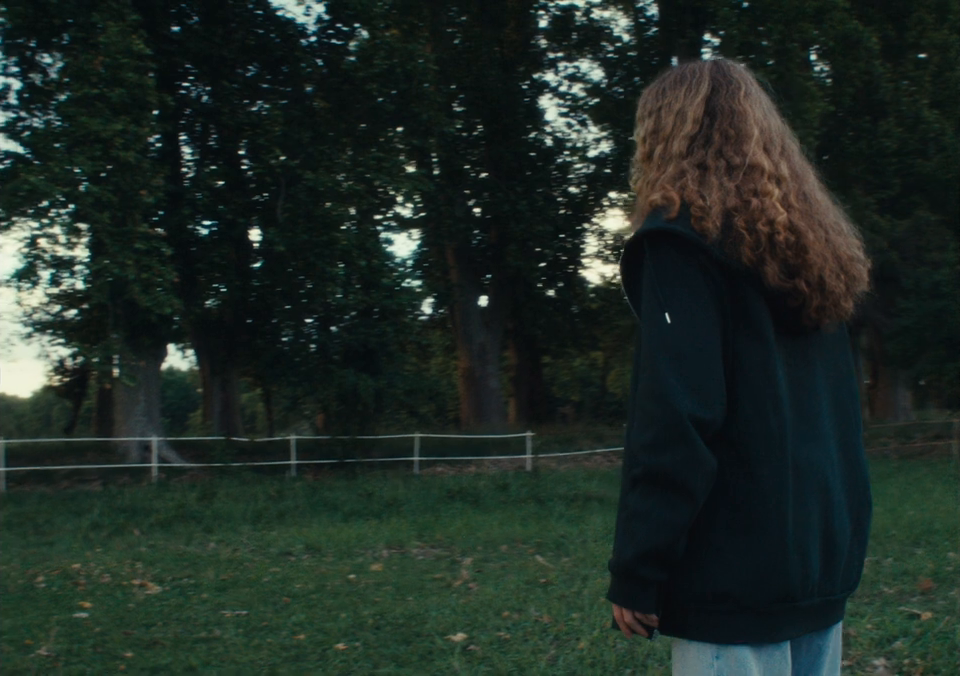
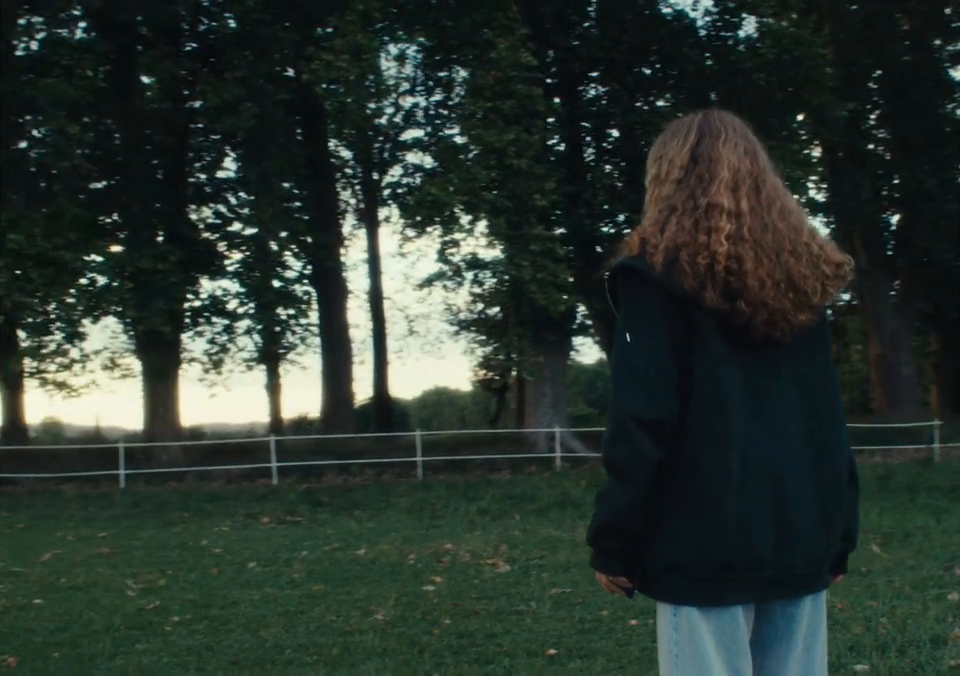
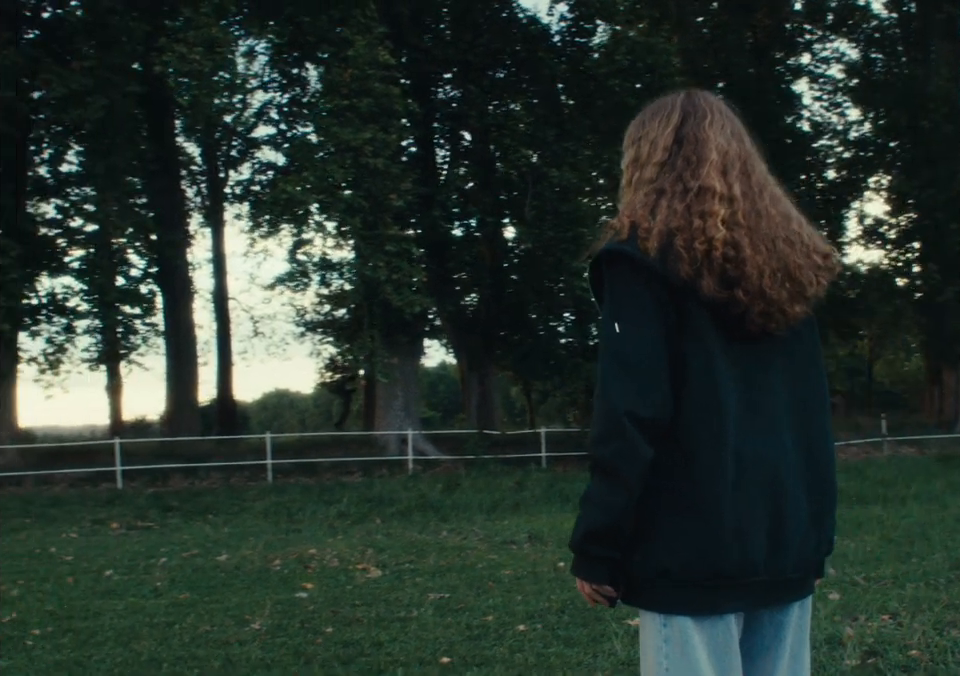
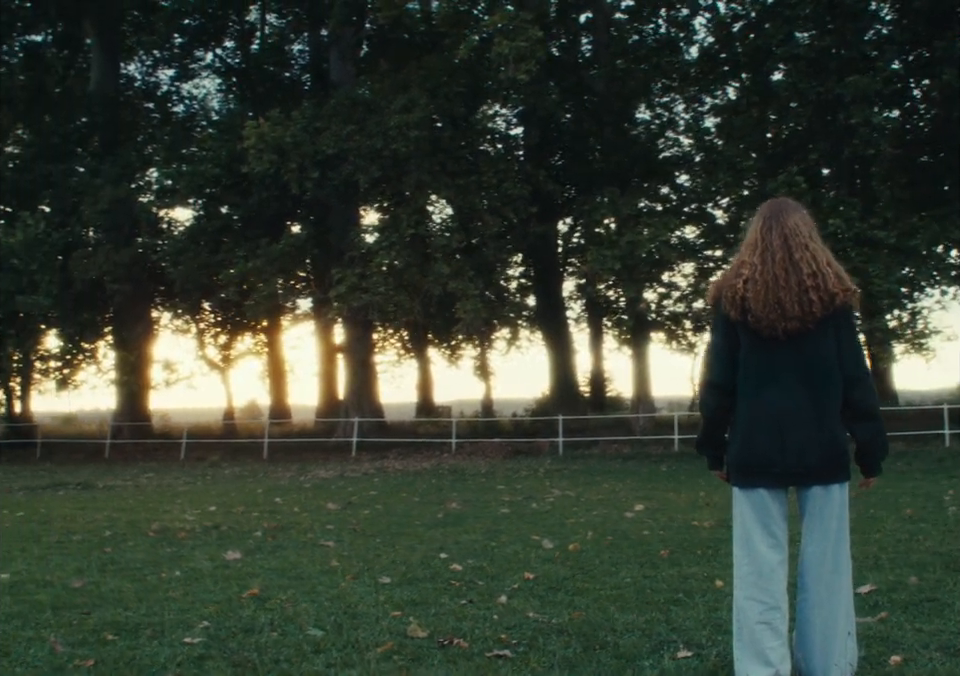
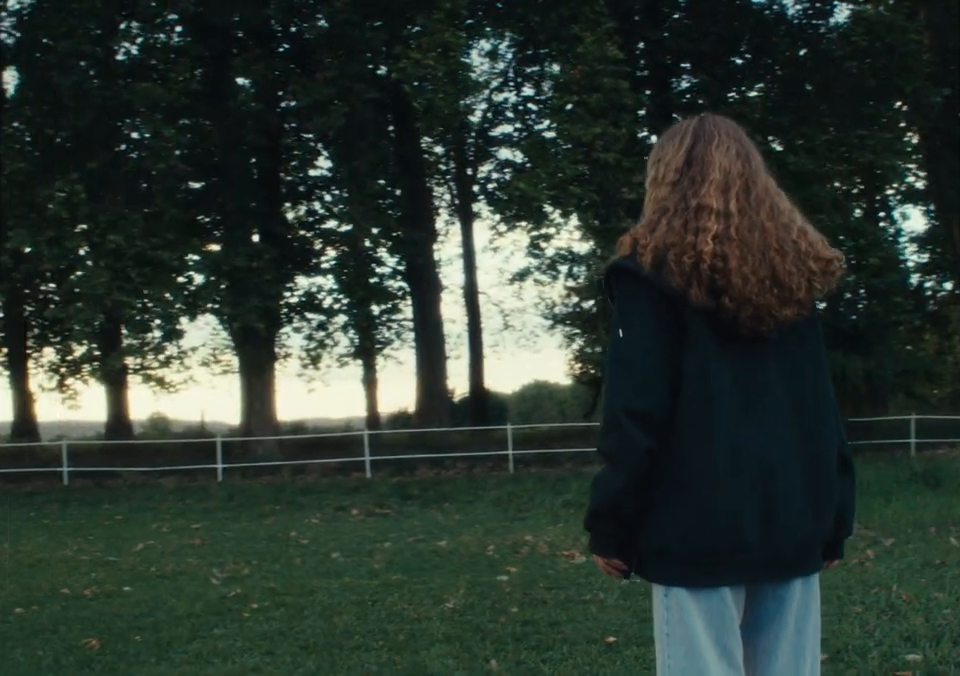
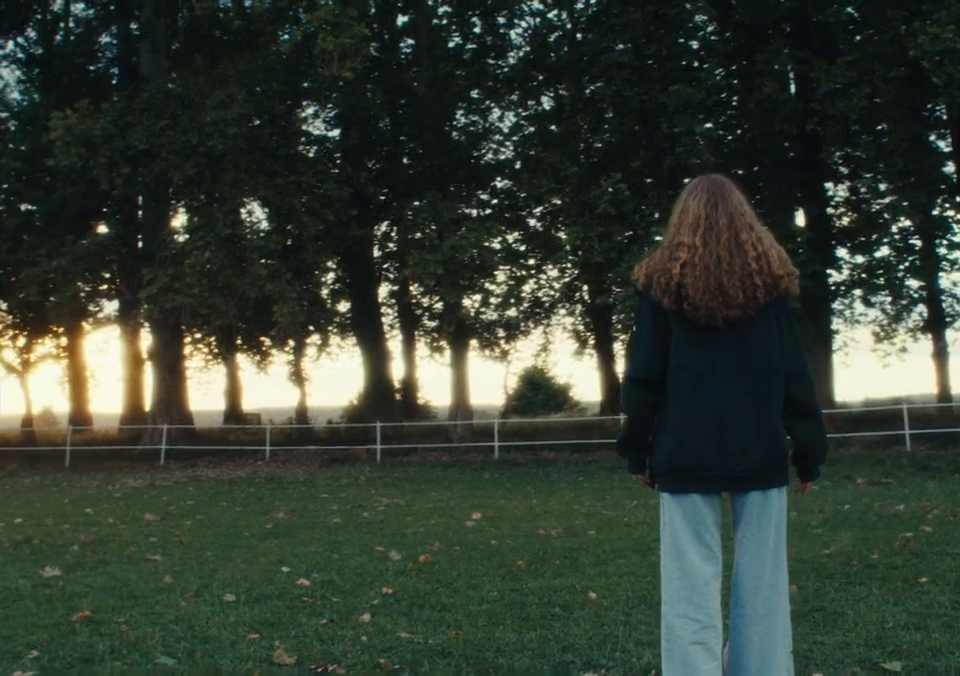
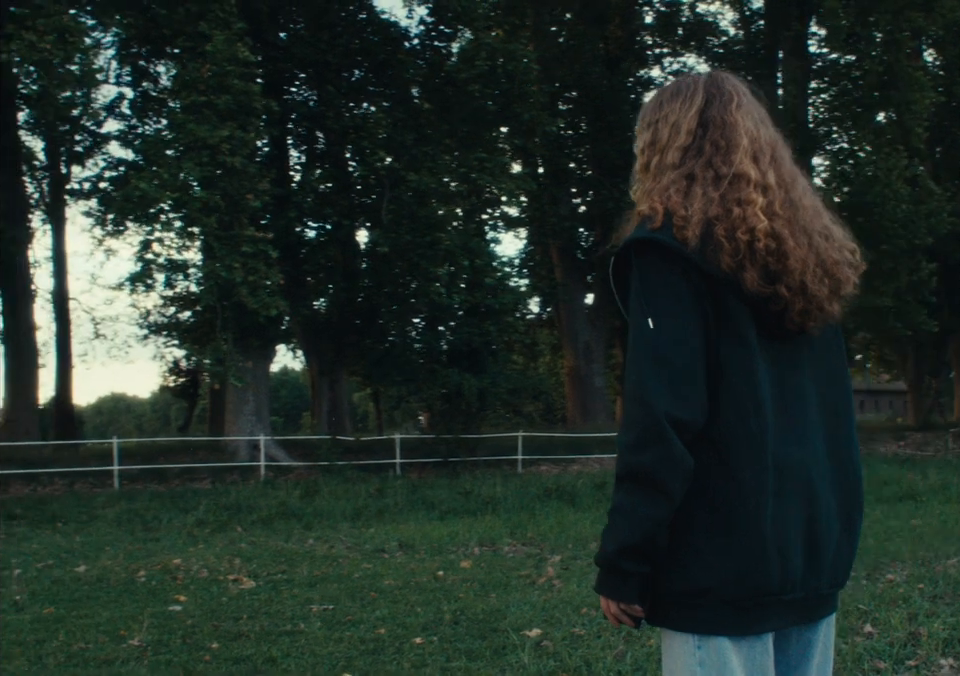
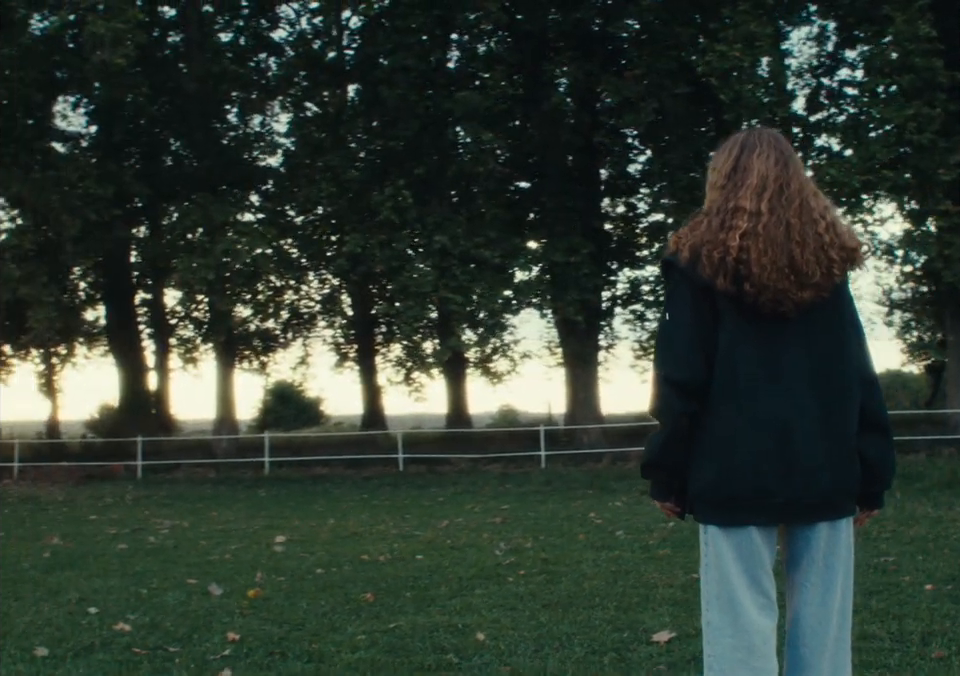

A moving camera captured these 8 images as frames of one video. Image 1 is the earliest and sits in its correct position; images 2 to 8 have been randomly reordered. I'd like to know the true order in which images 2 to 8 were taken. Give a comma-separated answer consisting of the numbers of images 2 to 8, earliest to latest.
7, 3, 2, 5, 8, 6, 4
